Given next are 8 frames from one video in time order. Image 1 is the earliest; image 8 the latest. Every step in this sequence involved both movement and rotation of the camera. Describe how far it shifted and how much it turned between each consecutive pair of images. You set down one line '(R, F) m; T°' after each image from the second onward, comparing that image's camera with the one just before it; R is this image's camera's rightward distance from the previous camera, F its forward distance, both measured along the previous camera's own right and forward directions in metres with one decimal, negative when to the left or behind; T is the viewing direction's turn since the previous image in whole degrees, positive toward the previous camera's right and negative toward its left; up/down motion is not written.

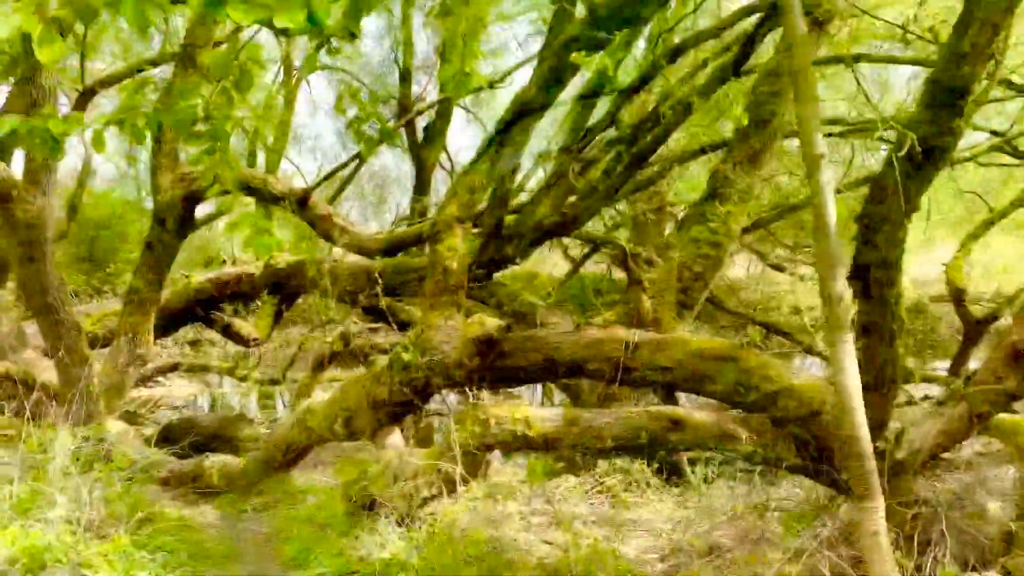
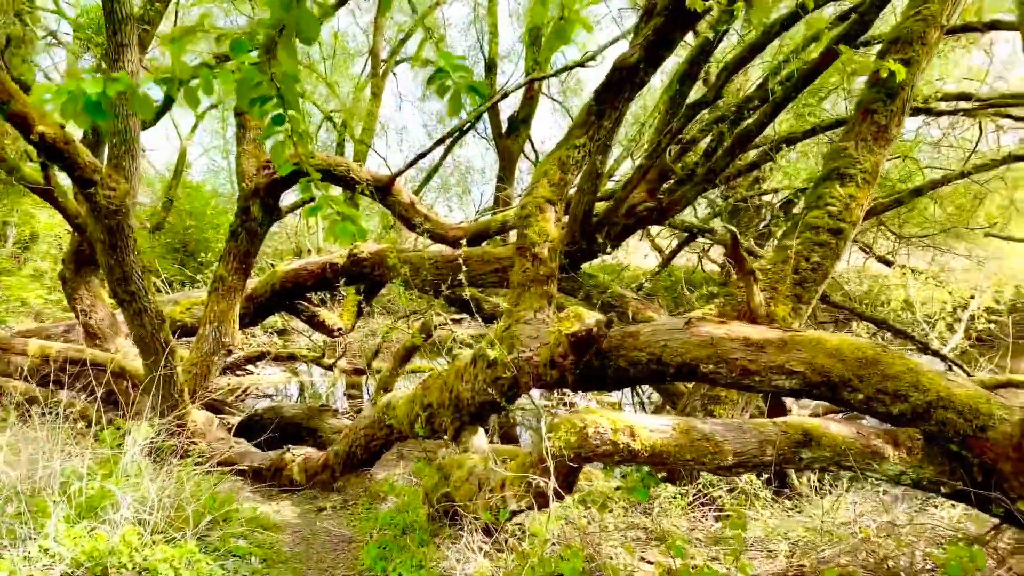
(0.0, +0.3) m; -6°
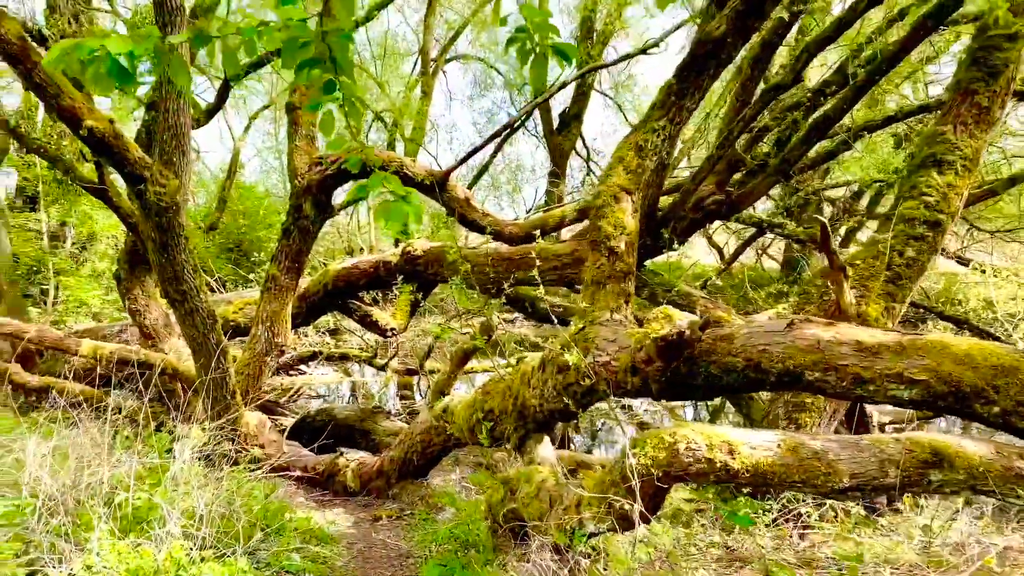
(-0.1, +0.2) m; -3°
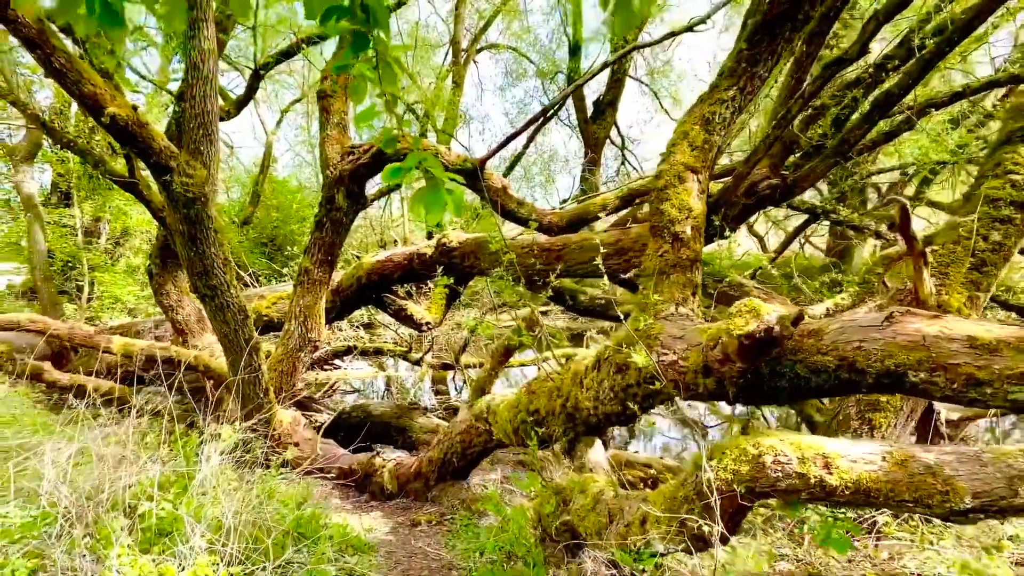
(-0.1, +0.2) m; -2°
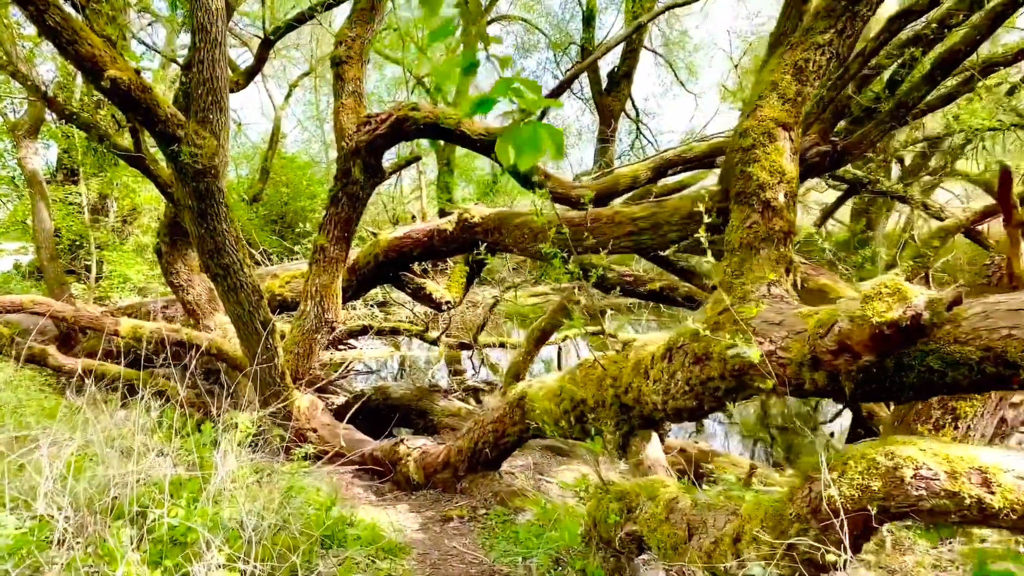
(-0.1, +0.3) m; -1°
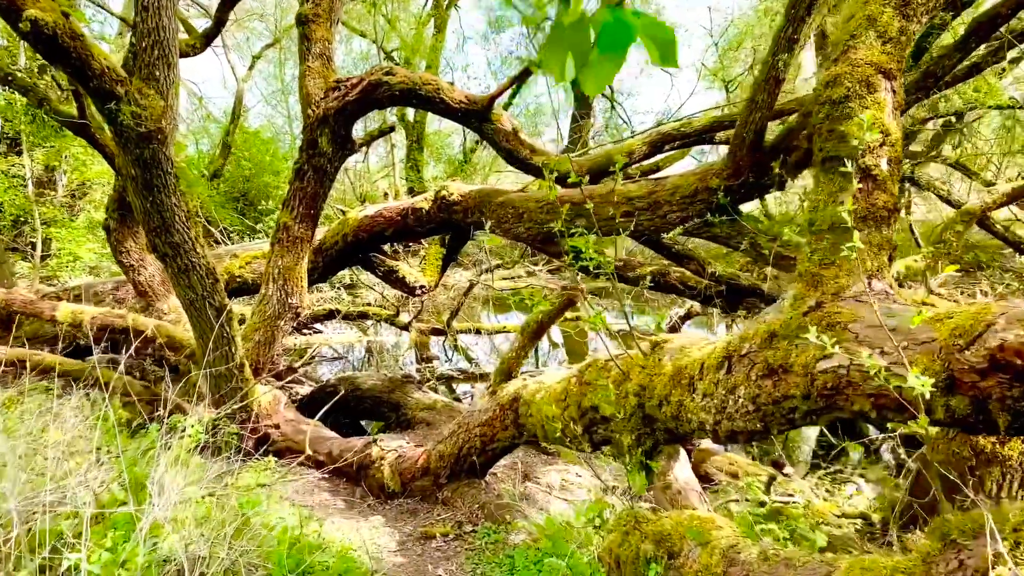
(-0.1, +0.4) m; +2°
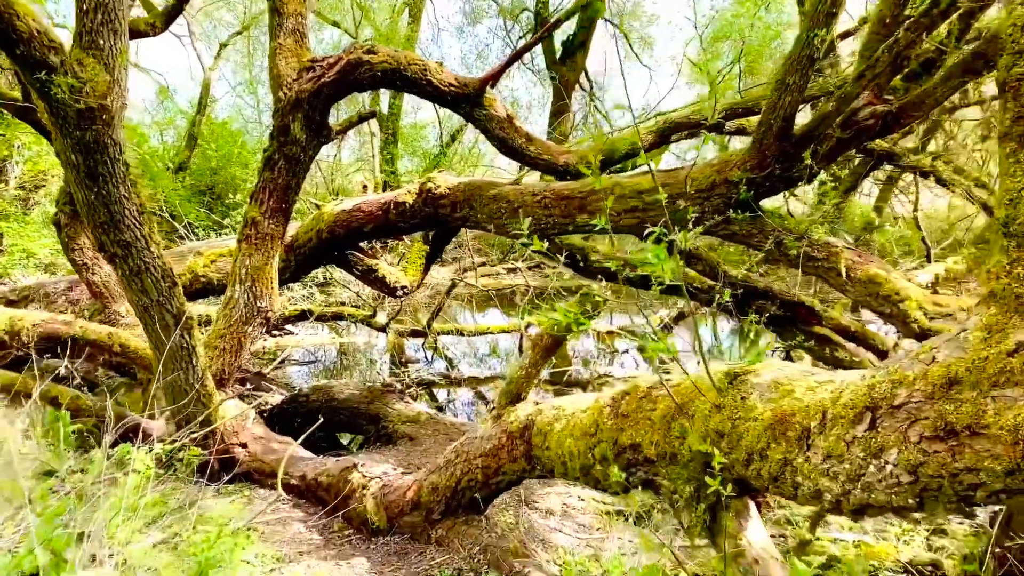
(-0.1, +0.5) m; +2°
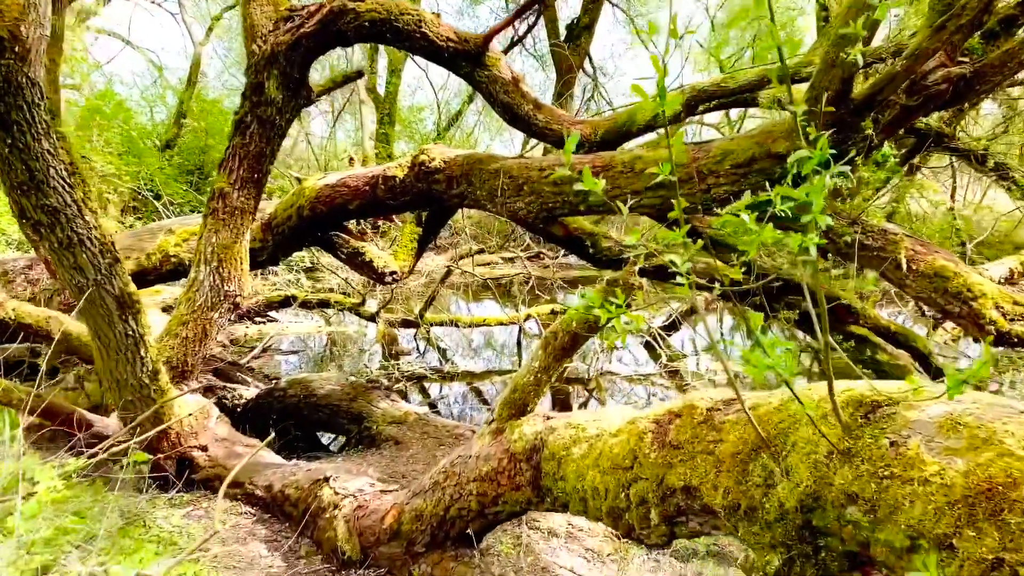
(0.0, +0.6) m; 0°
